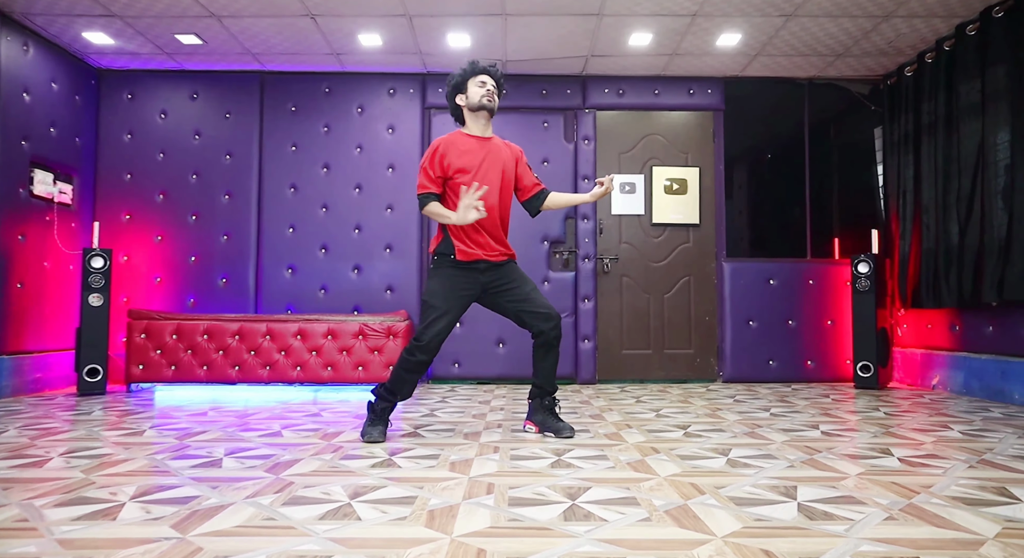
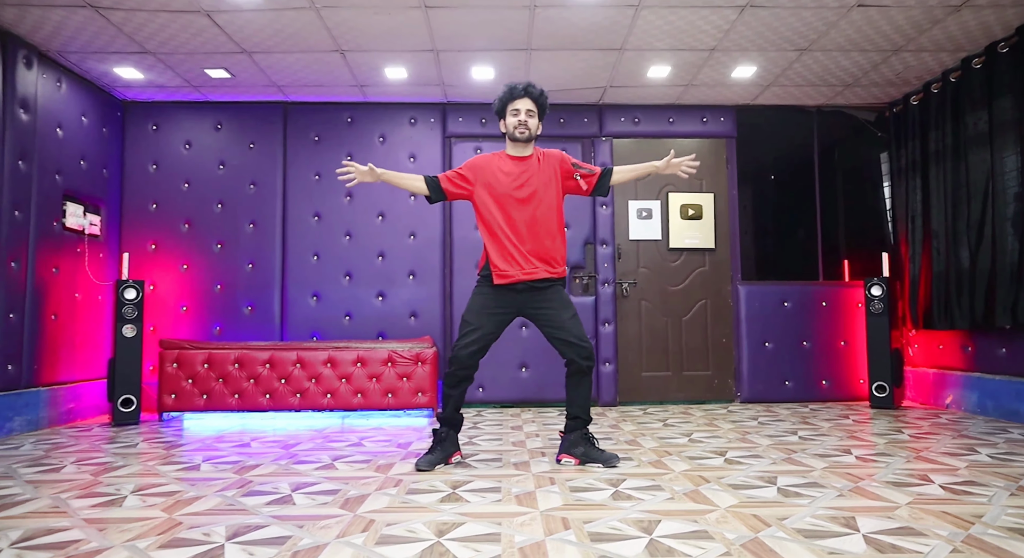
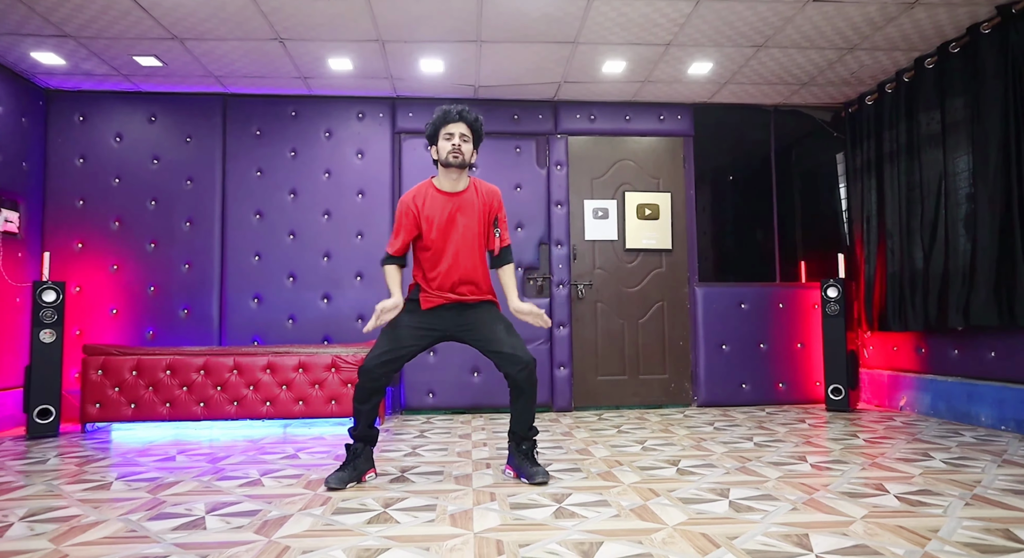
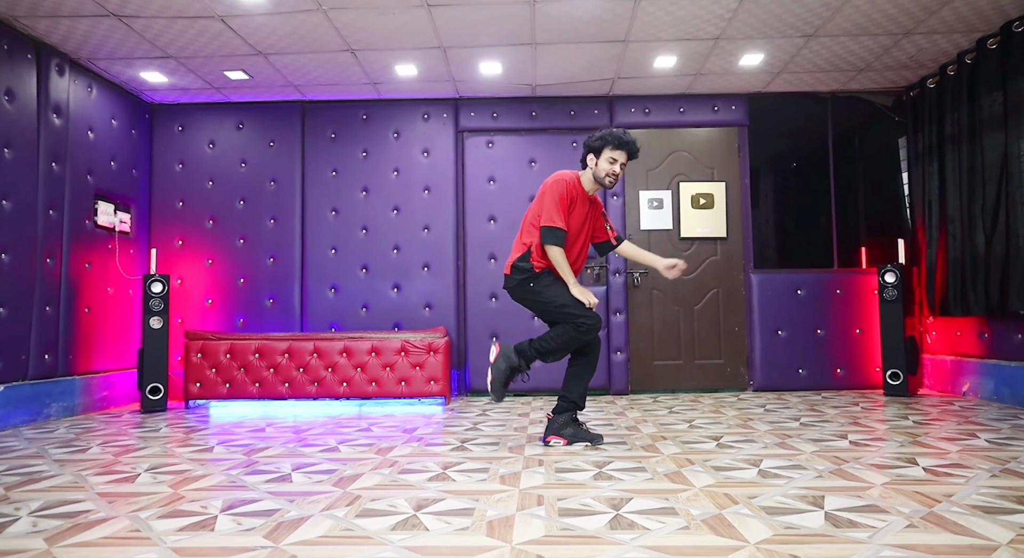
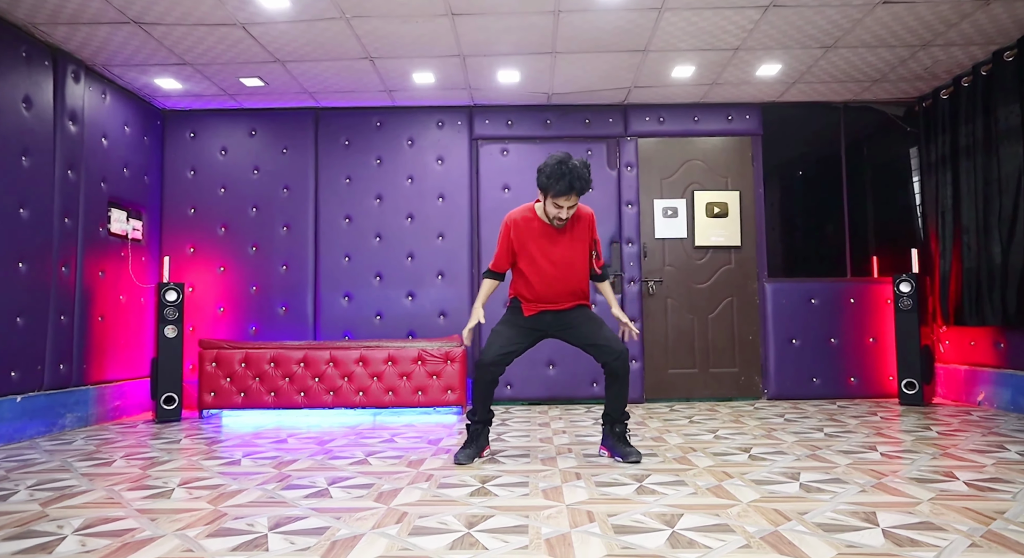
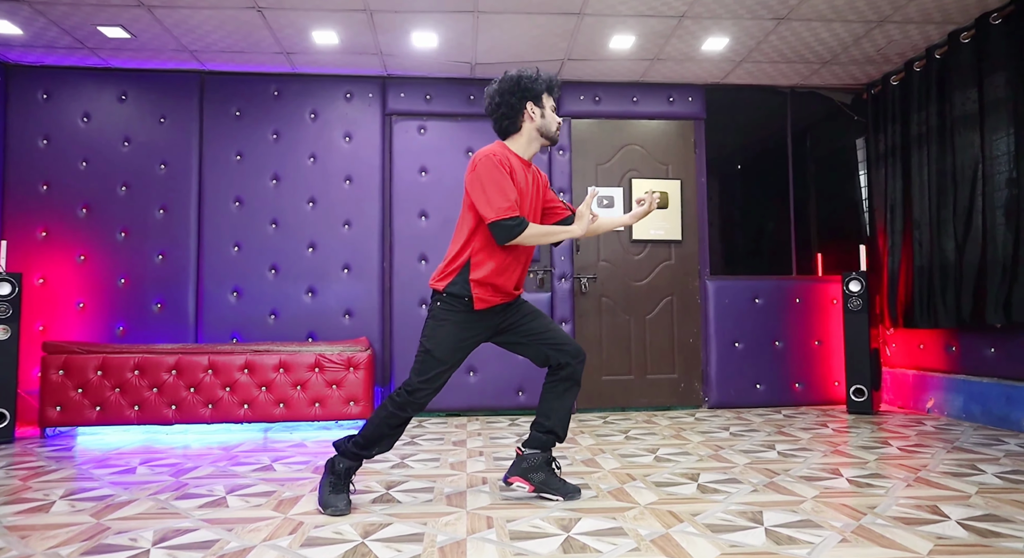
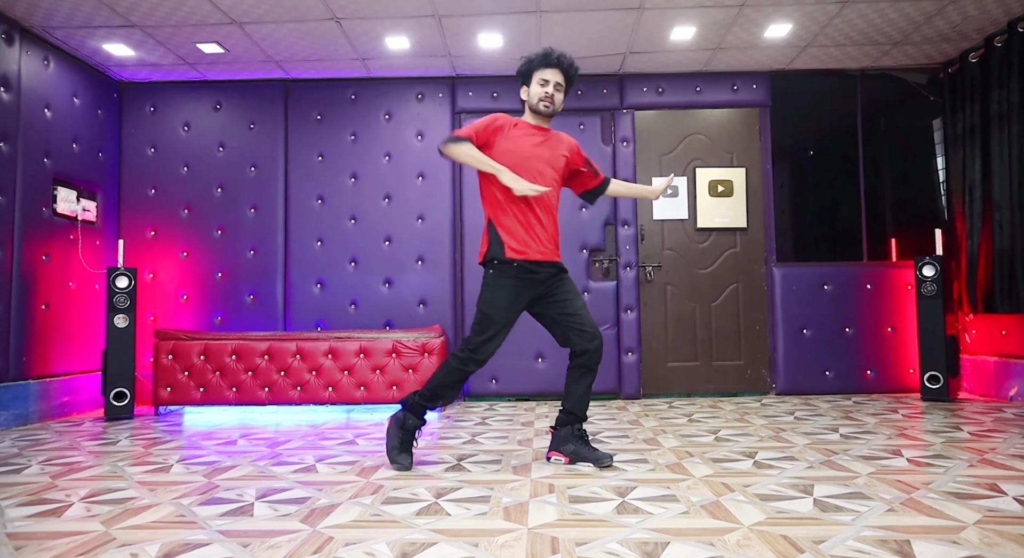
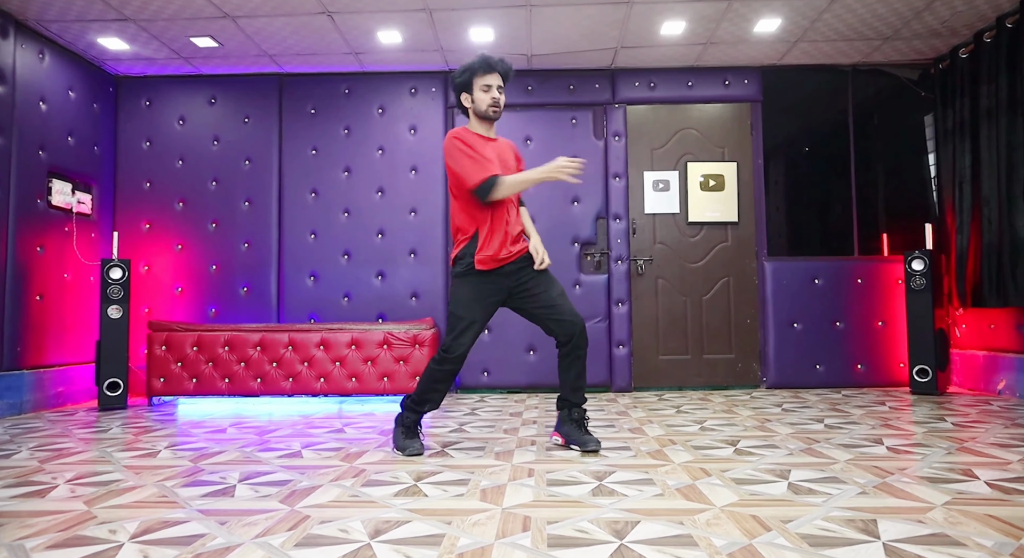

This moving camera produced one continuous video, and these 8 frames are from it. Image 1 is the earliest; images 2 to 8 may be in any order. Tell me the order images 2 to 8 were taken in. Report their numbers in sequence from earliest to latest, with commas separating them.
6, 3, 2, 5, 7, 4, 8
